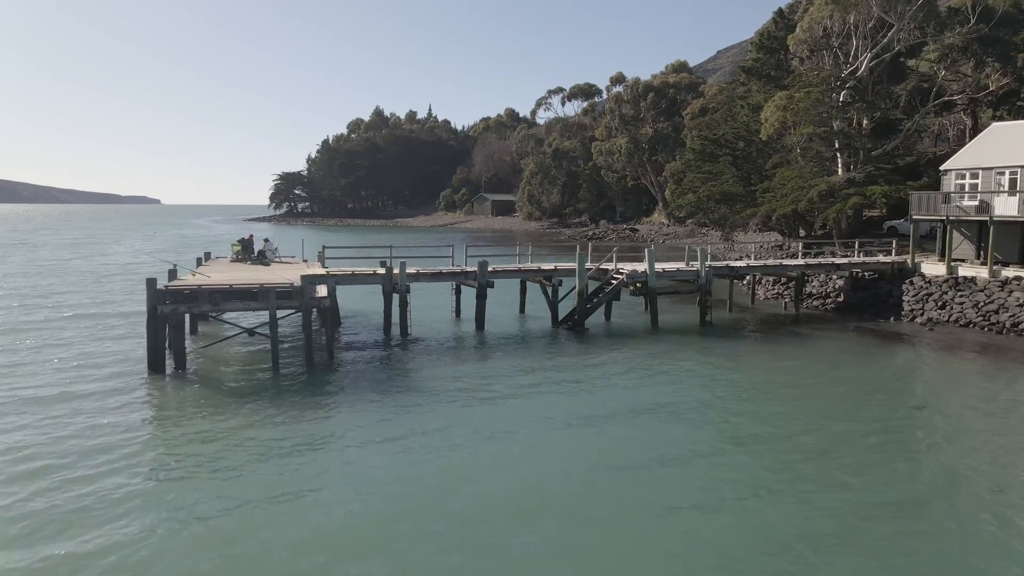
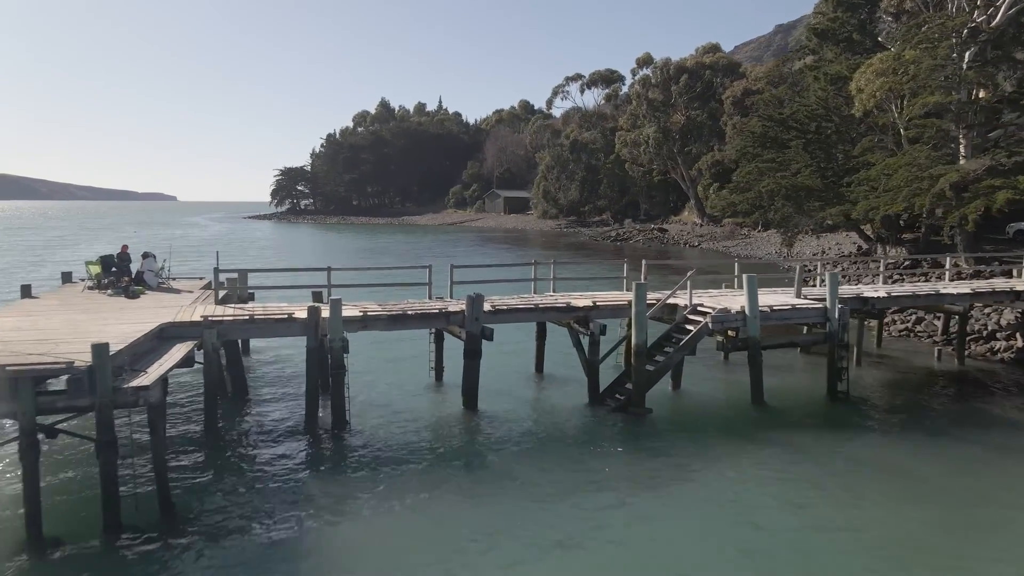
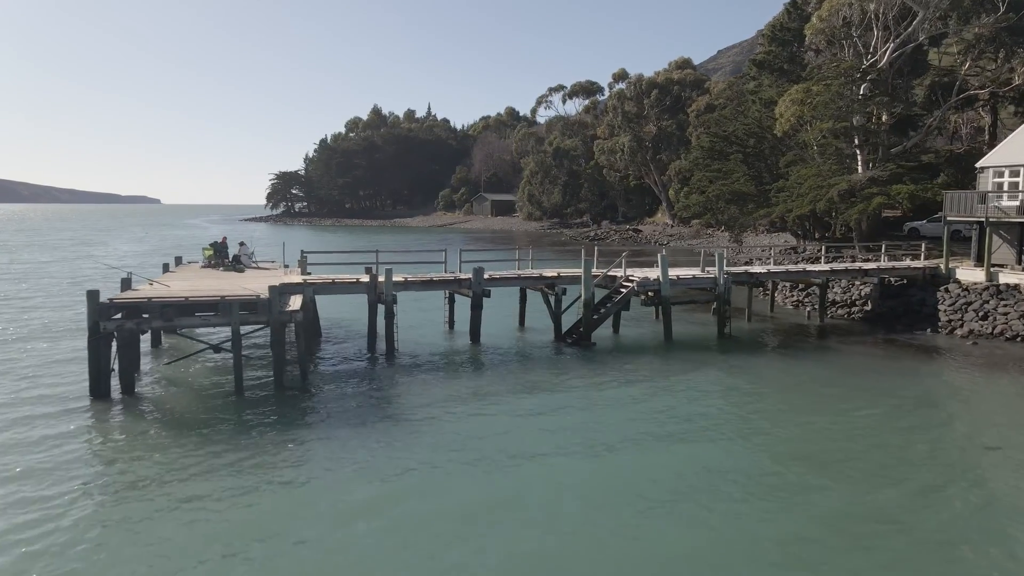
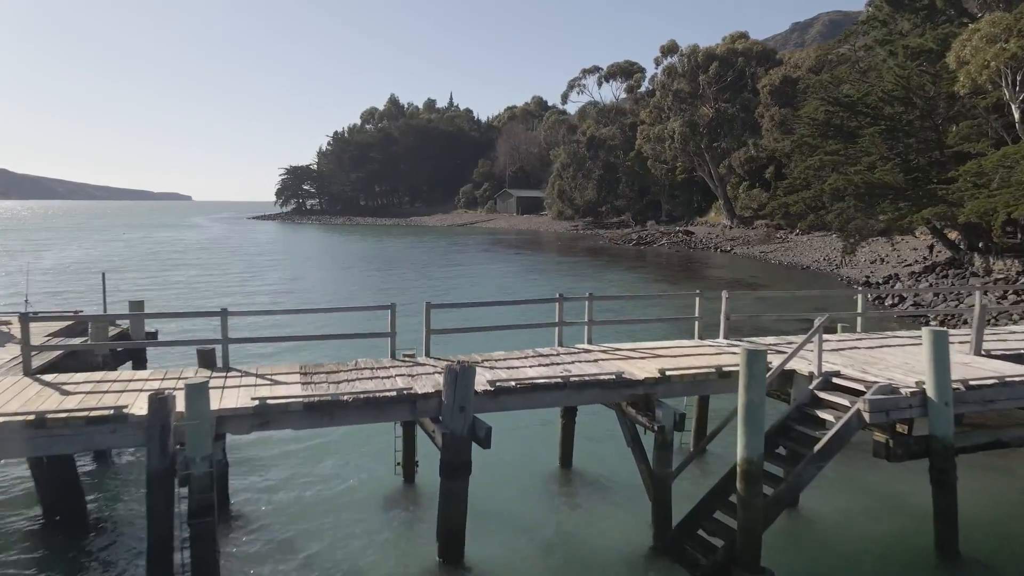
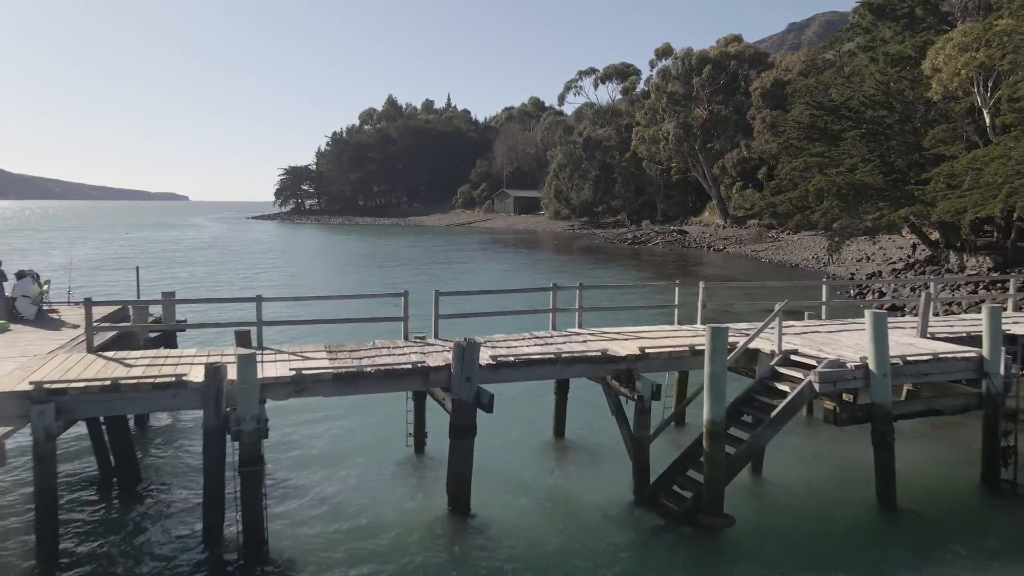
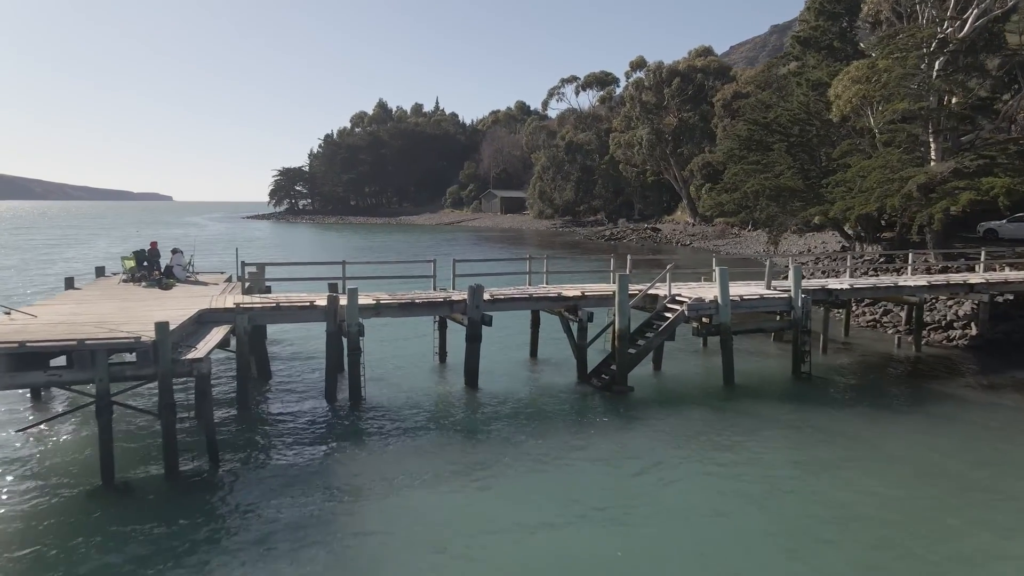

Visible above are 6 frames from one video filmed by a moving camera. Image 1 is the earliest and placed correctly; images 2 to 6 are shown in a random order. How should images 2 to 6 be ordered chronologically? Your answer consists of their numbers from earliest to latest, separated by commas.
3, 6, 2, 5, 4
